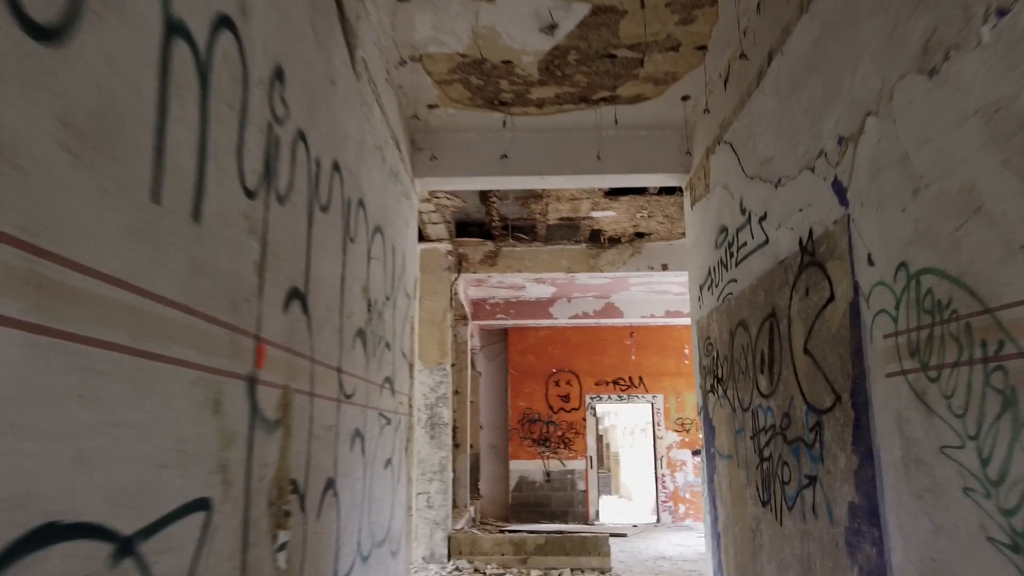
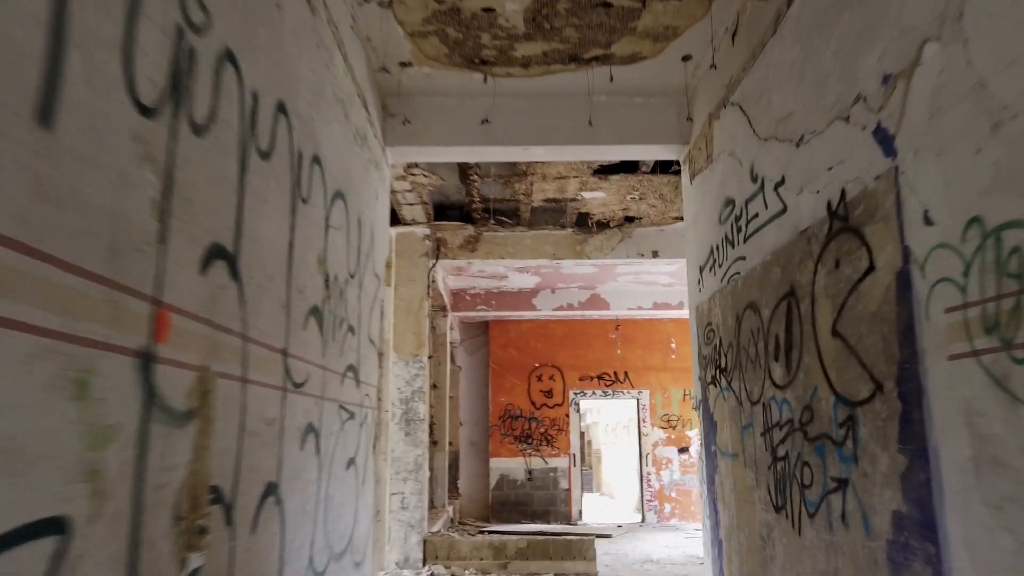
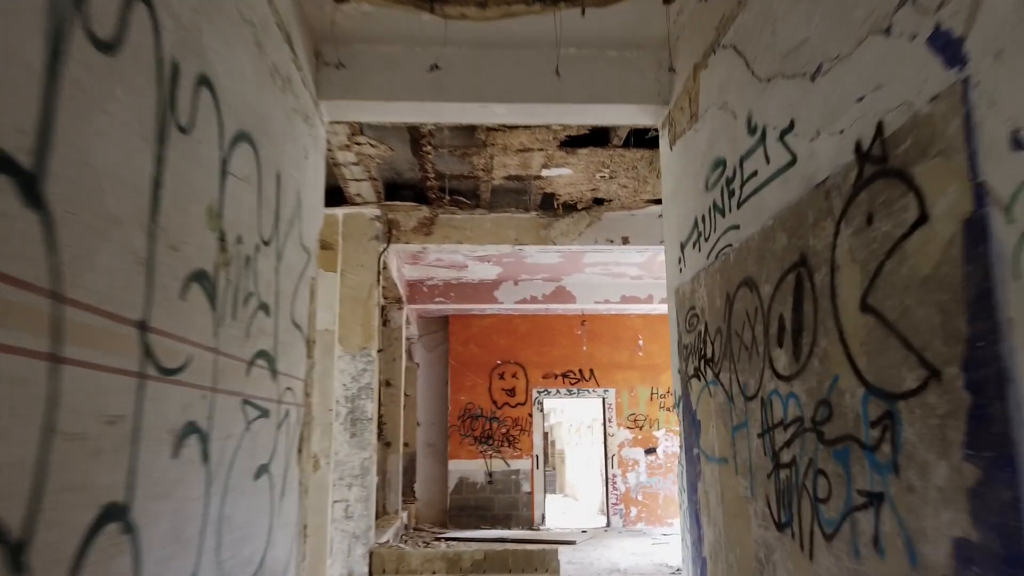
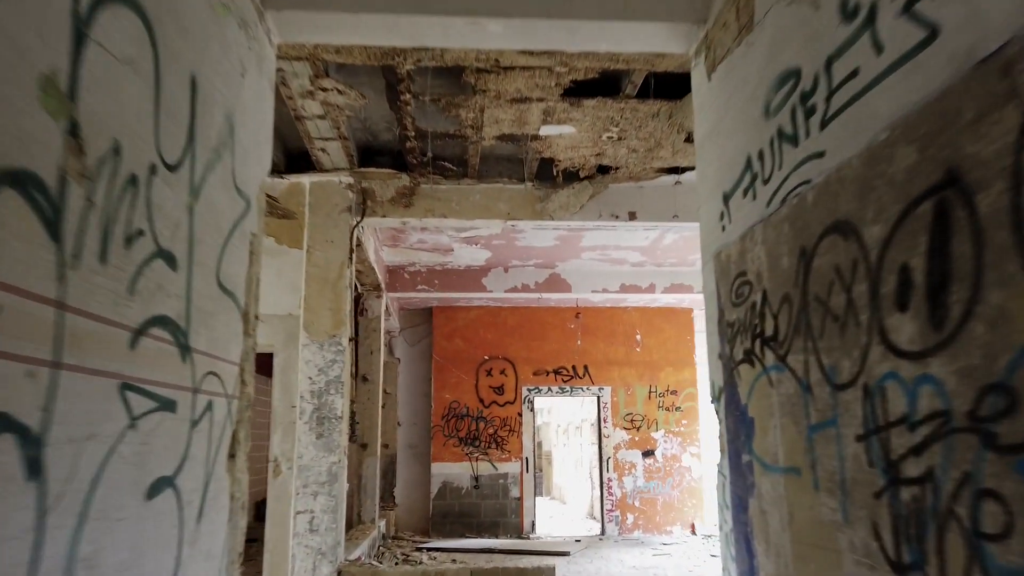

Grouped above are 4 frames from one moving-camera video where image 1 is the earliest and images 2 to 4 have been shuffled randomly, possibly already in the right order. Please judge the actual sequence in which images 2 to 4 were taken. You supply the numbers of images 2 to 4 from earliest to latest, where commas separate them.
2, 3, 4
